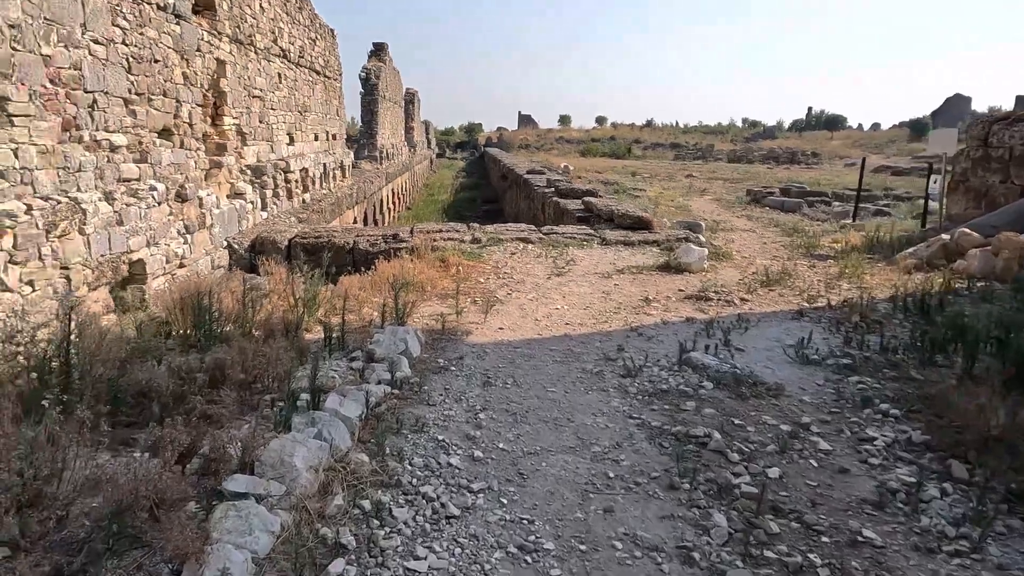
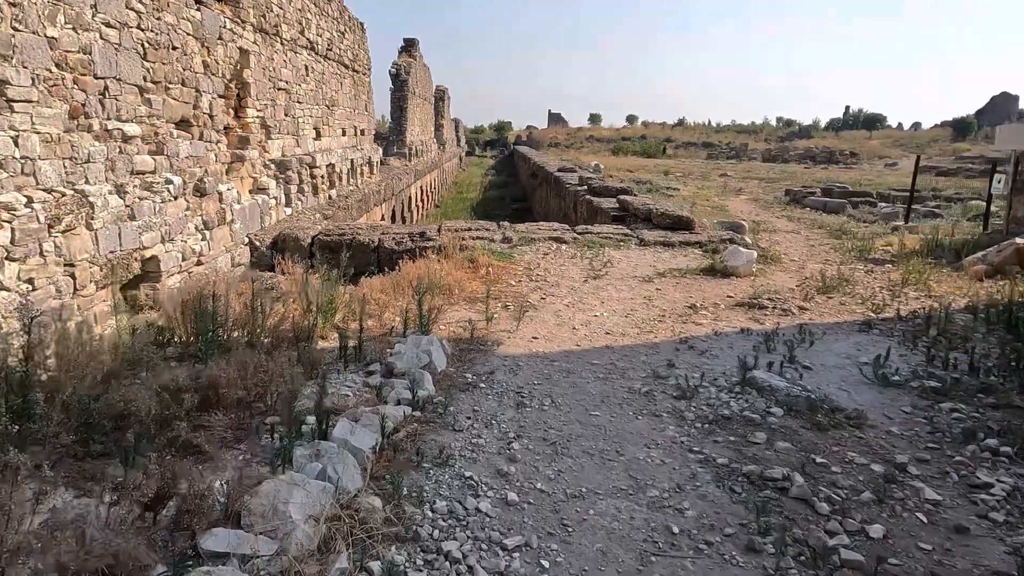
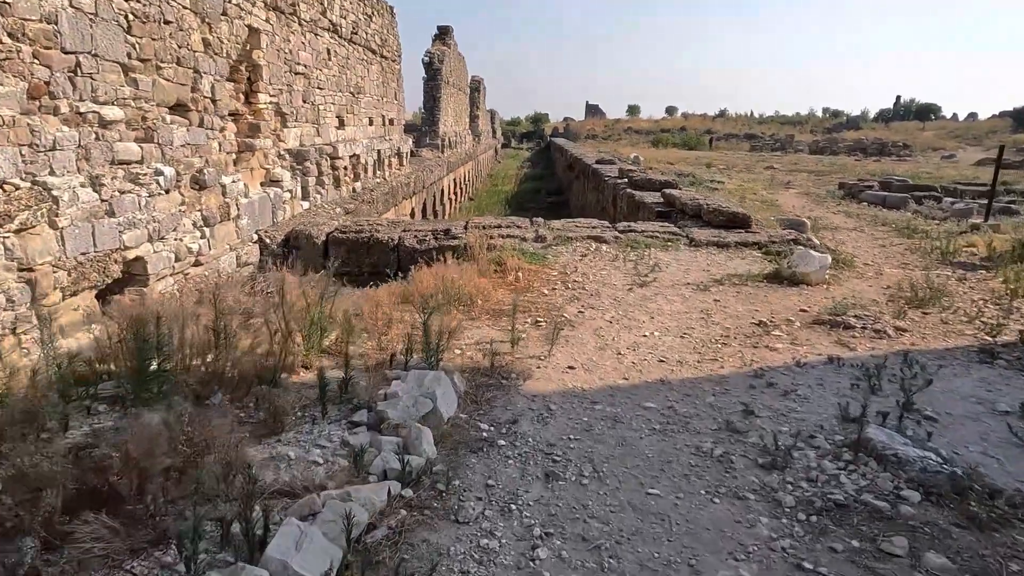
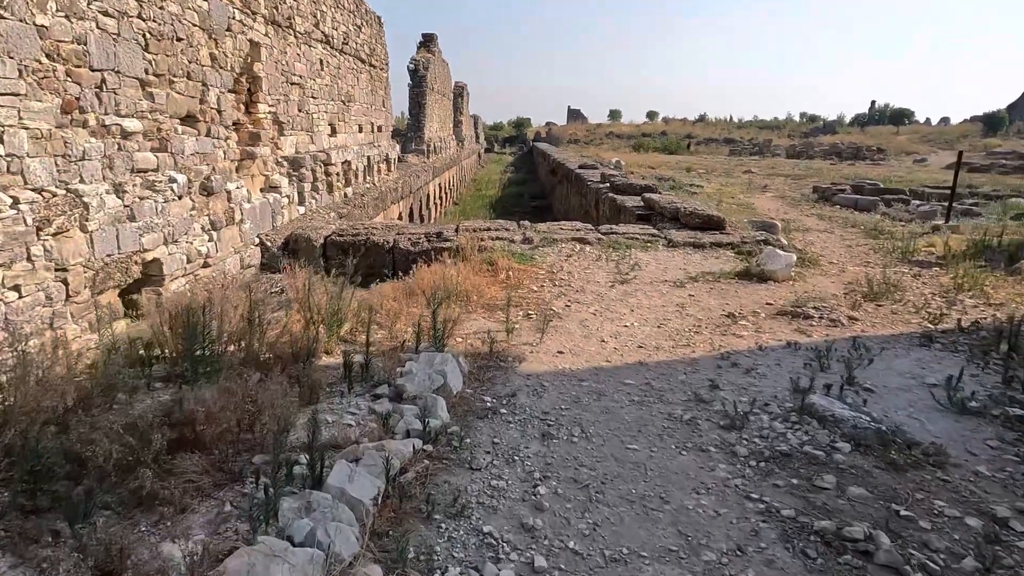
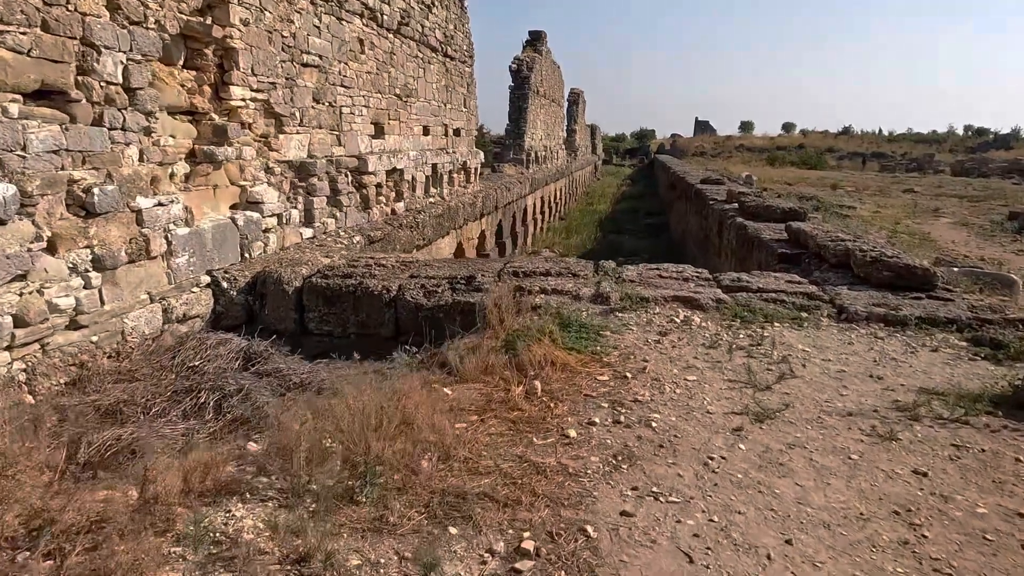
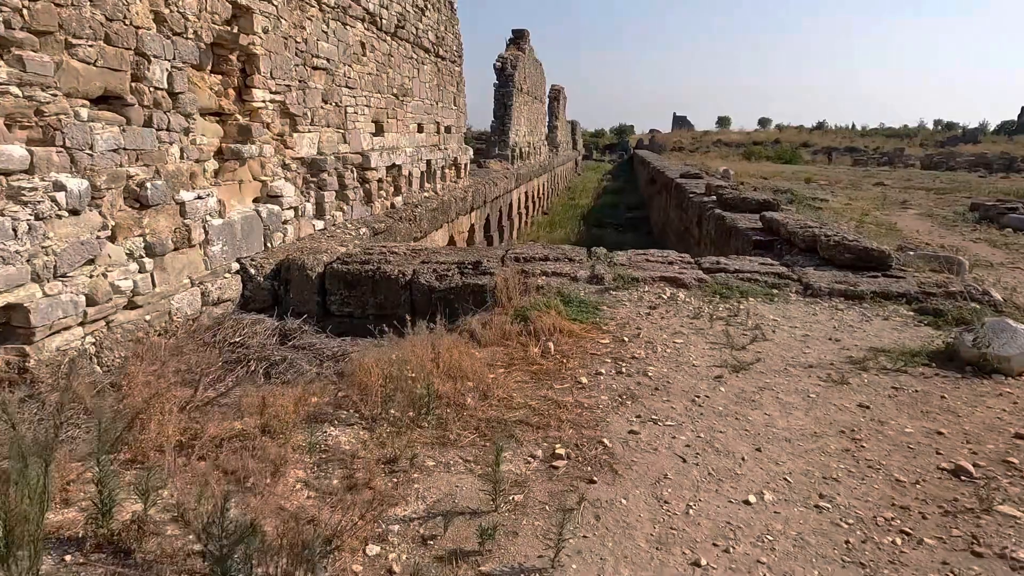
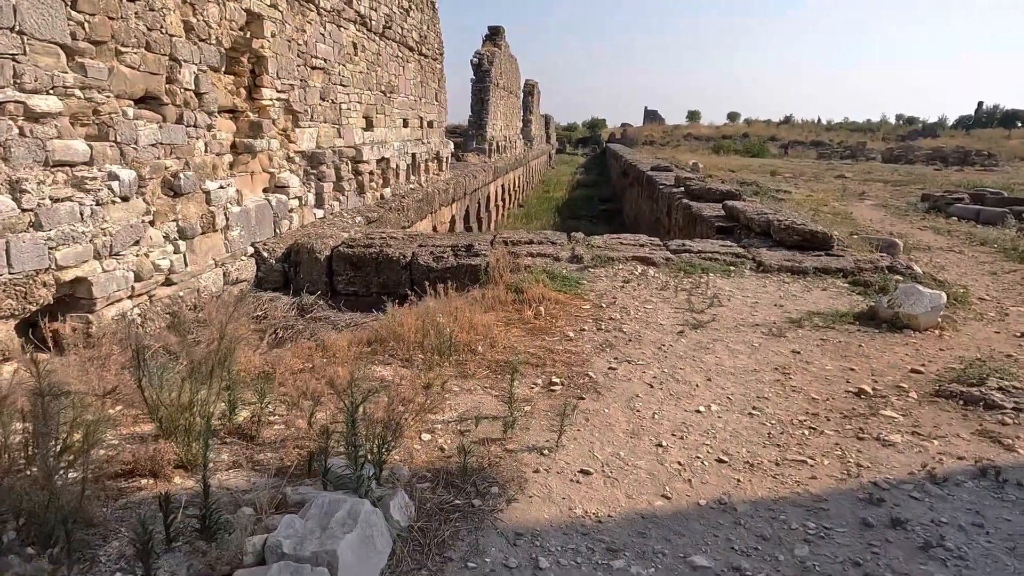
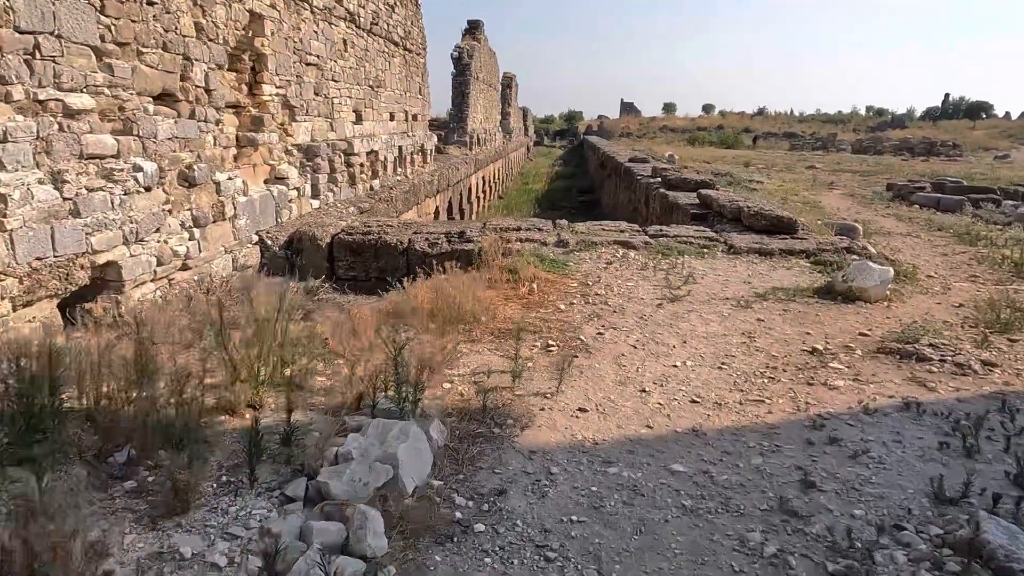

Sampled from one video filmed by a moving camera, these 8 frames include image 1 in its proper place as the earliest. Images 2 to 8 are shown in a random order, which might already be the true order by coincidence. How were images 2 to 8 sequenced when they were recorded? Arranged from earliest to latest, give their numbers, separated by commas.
2, 4, 3, 8, 7, 6, 5
